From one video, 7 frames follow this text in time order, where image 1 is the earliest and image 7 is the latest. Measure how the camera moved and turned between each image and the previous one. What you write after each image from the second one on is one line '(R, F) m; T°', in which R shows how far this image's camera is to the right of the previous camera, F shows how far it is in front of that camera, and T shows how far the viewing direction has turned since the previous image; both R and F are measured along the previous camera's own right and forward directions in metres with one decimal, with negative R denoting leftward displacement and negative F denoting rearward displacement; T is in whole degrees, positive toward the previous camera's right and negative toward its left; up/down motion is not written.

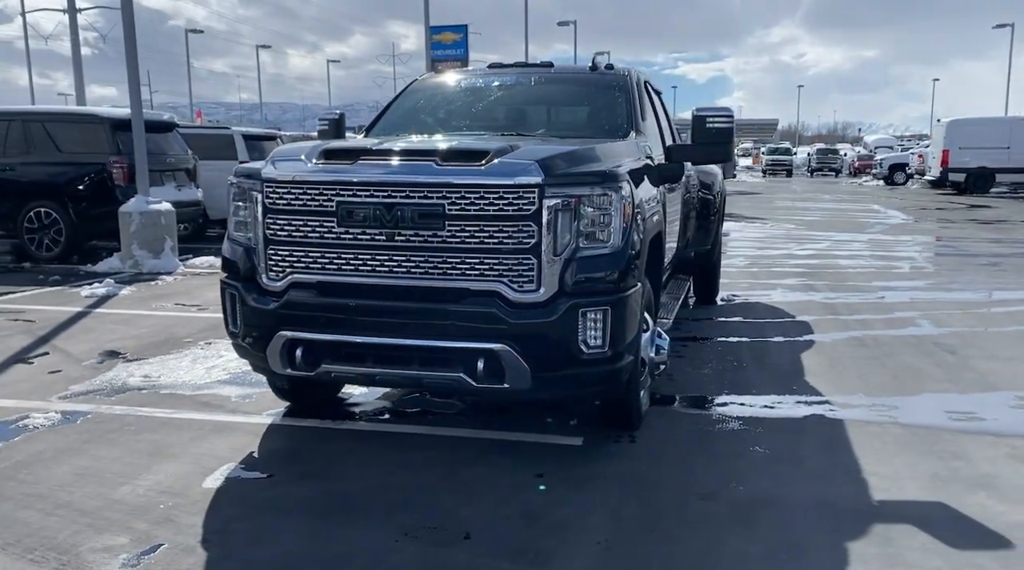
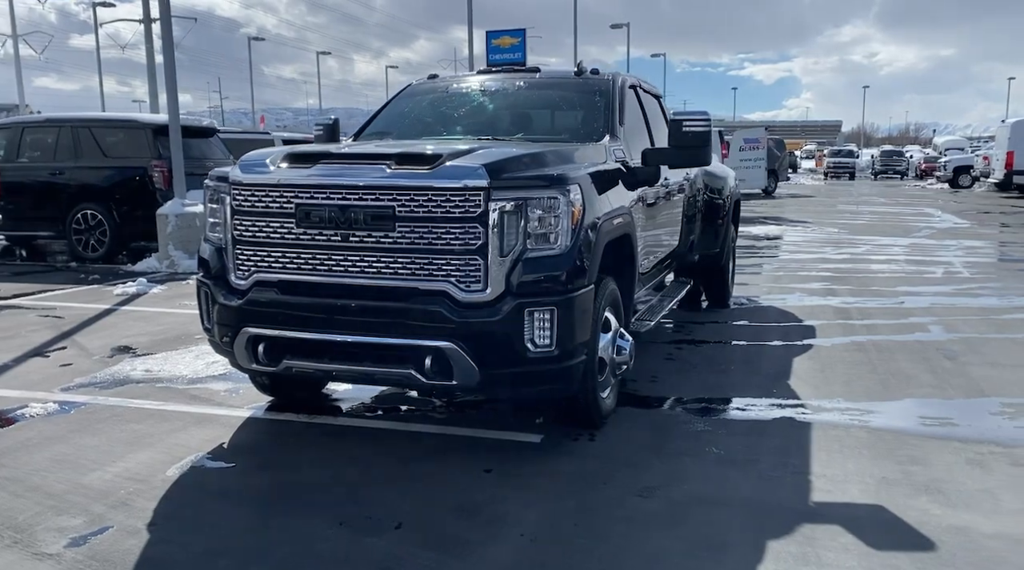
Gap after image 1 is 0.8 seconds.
(+0.5, -0.1) m; -4°
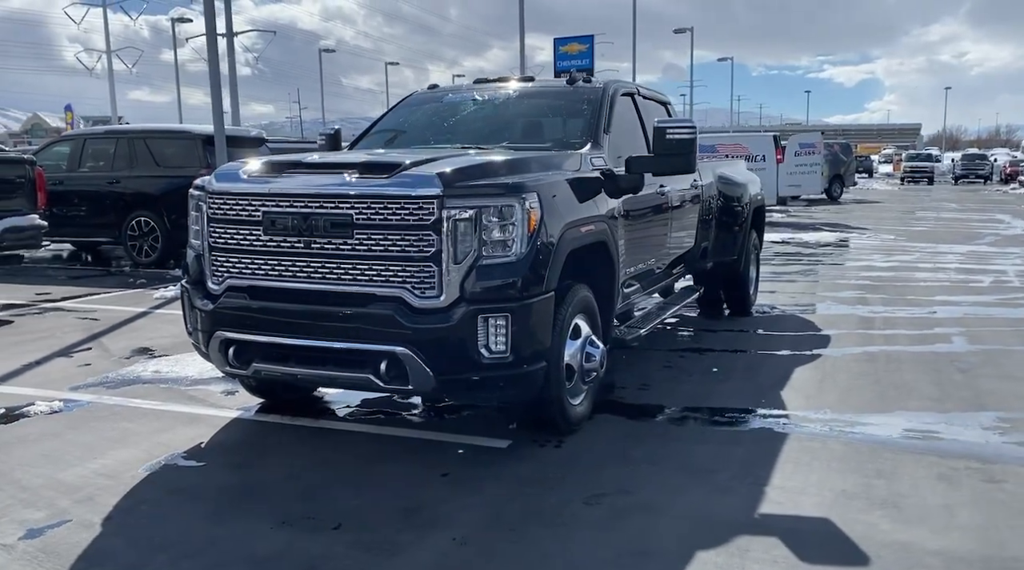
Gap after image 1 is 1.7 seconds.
(+0.5, 0.0) m; -4°
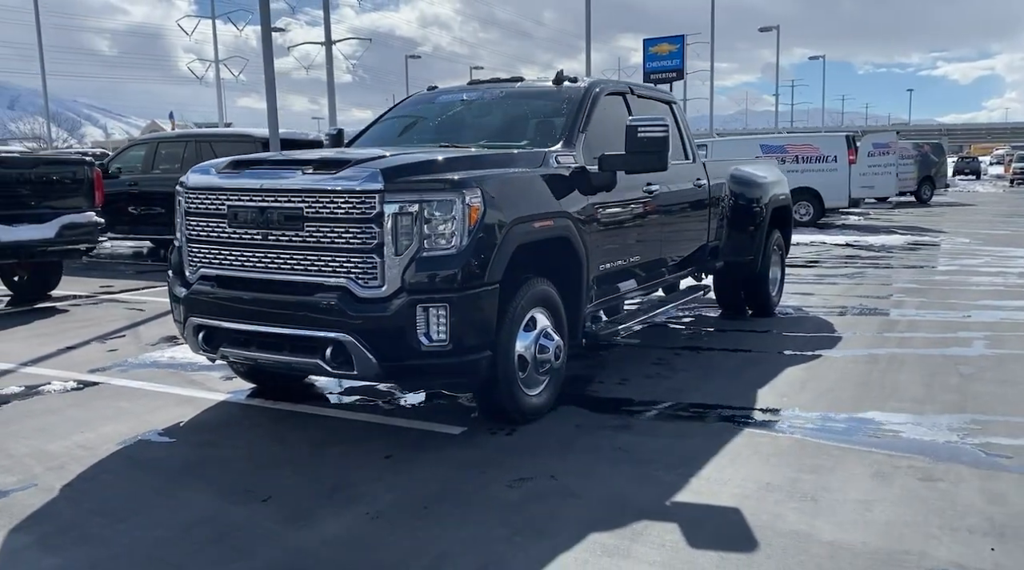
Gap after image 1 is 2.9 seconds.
(+0.8, -0.1) m; -6°
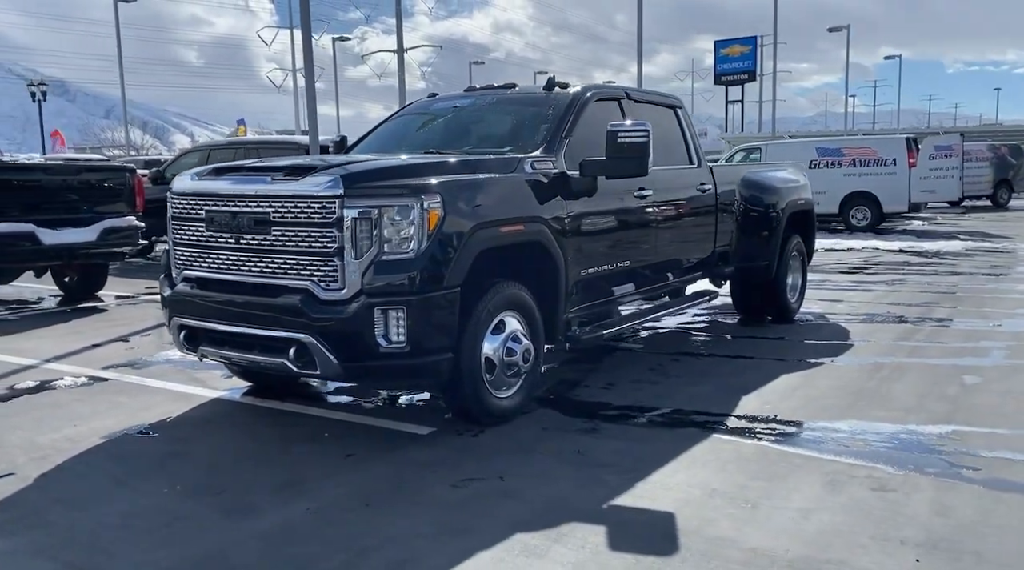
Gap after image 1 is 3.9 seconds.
(+0.6, -0.1) m; -4°
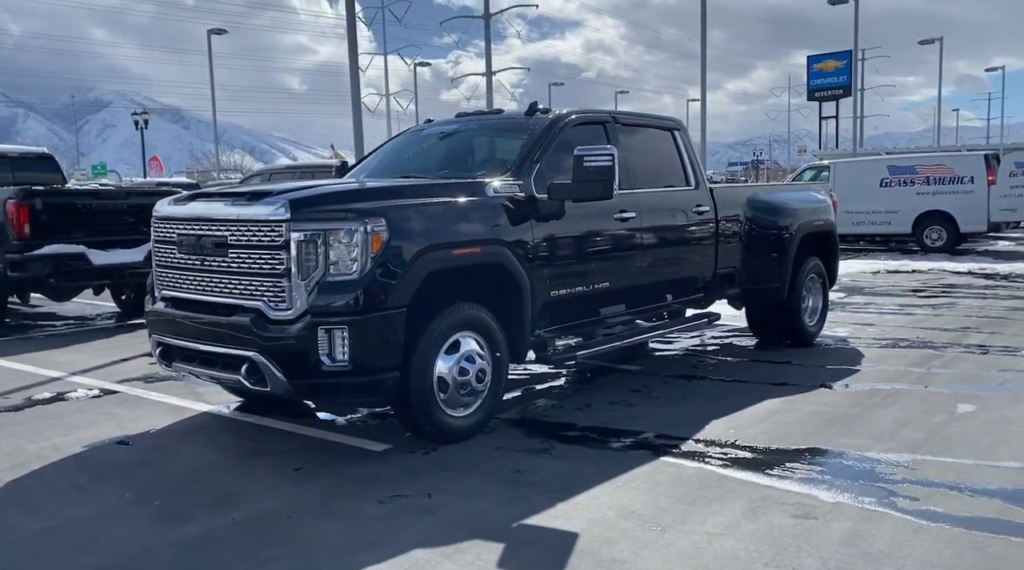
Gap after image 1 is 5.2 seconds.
(+0.8, -0.1) m; -6°
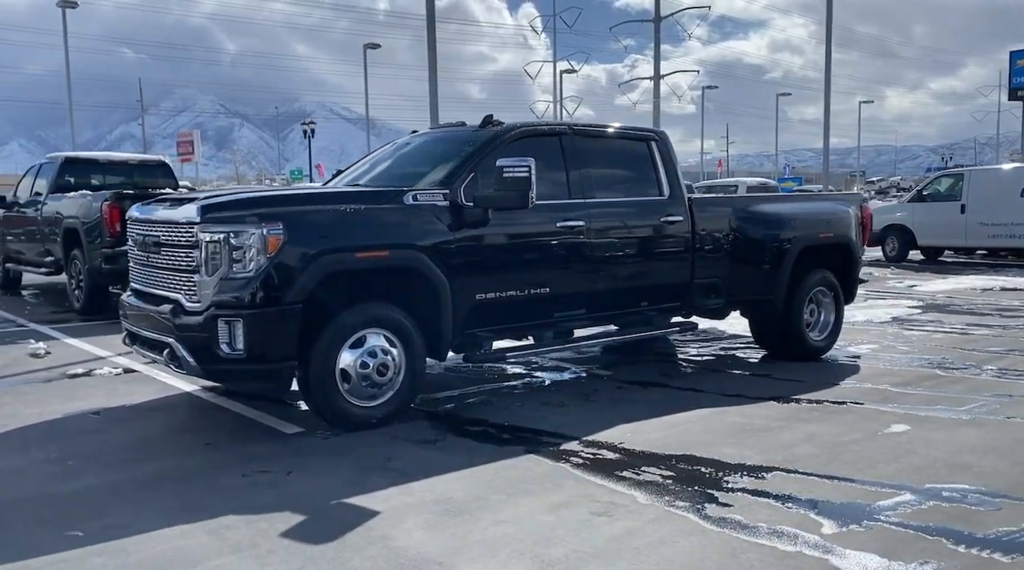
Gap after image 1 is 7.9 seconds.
(+1.7, -0.2) m; -11°
